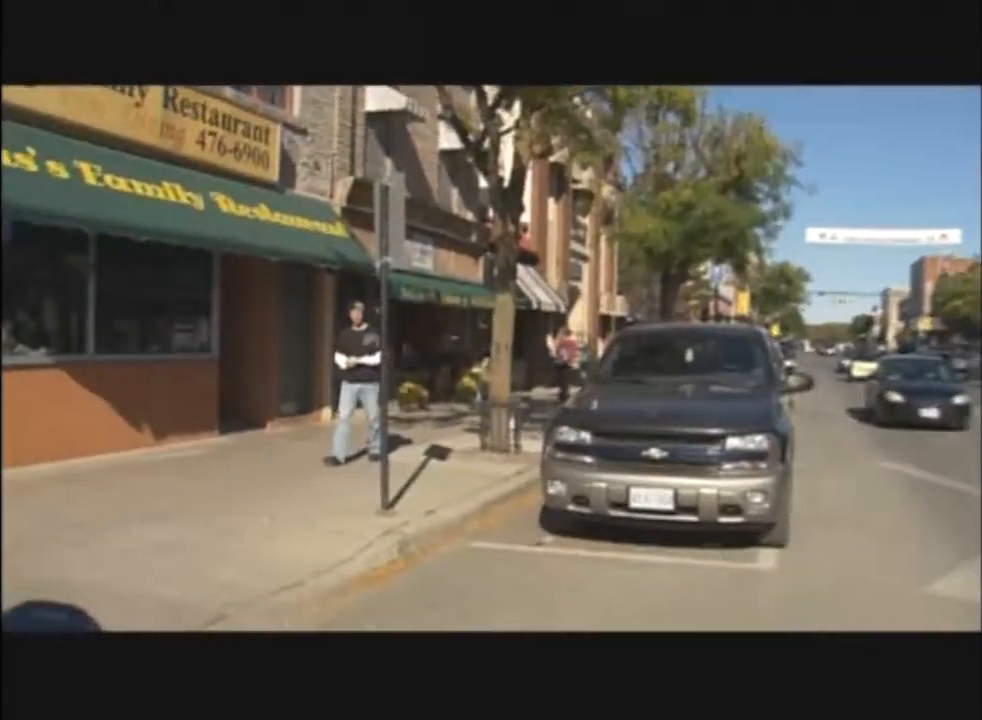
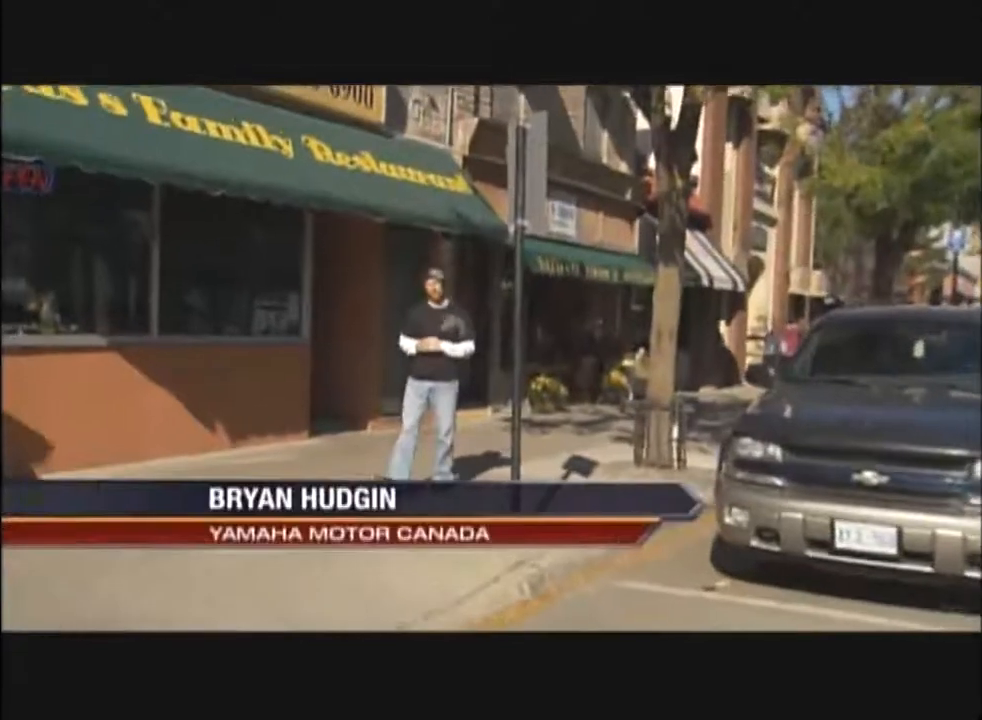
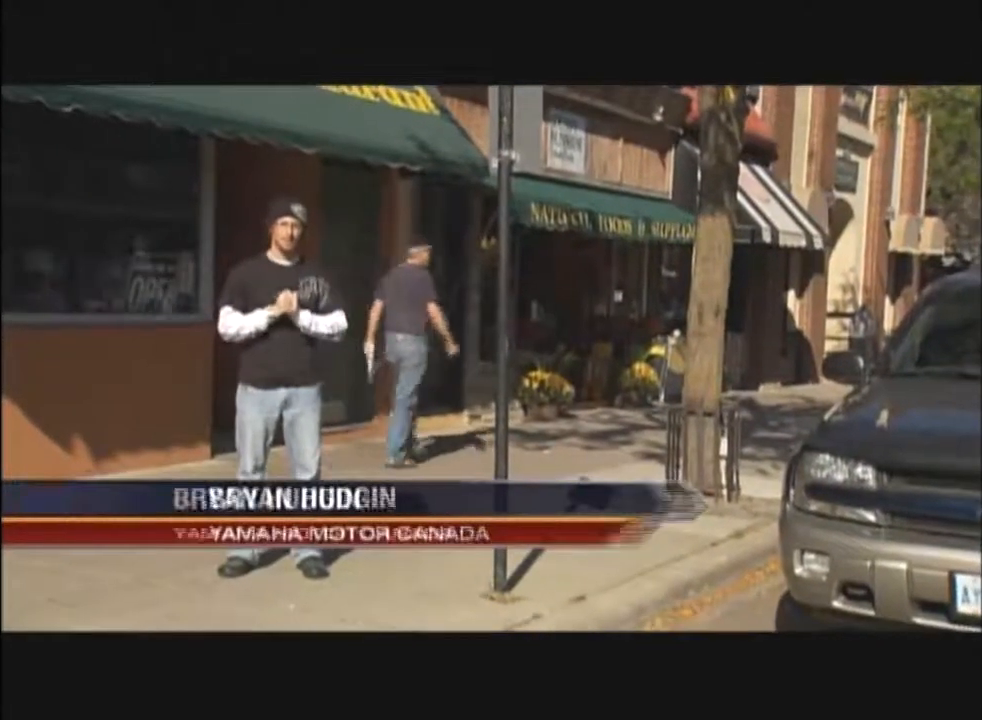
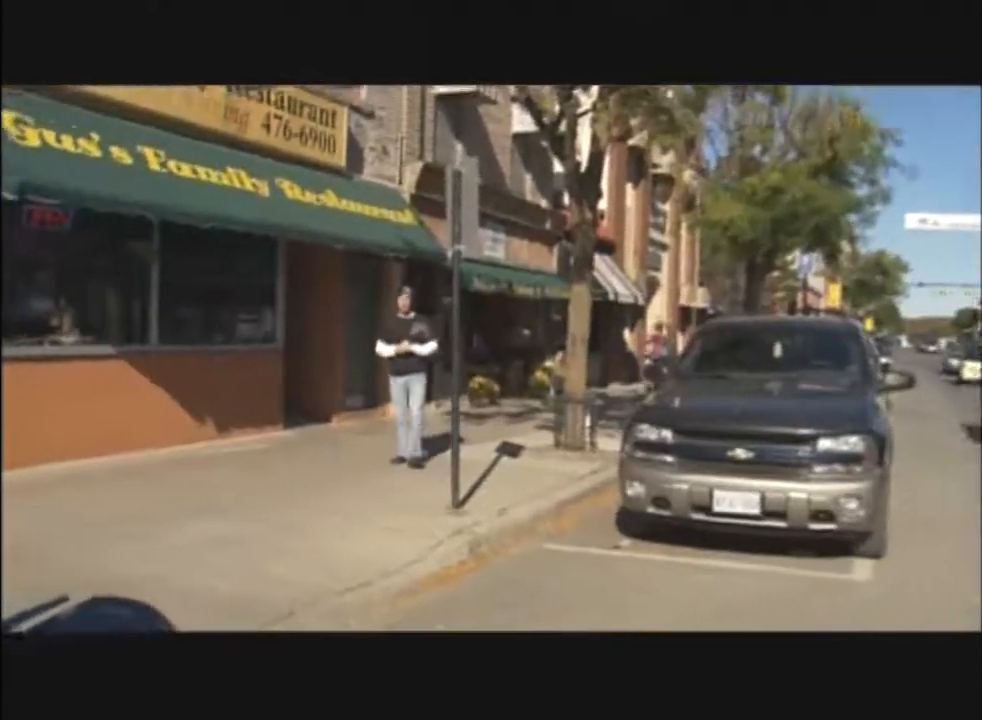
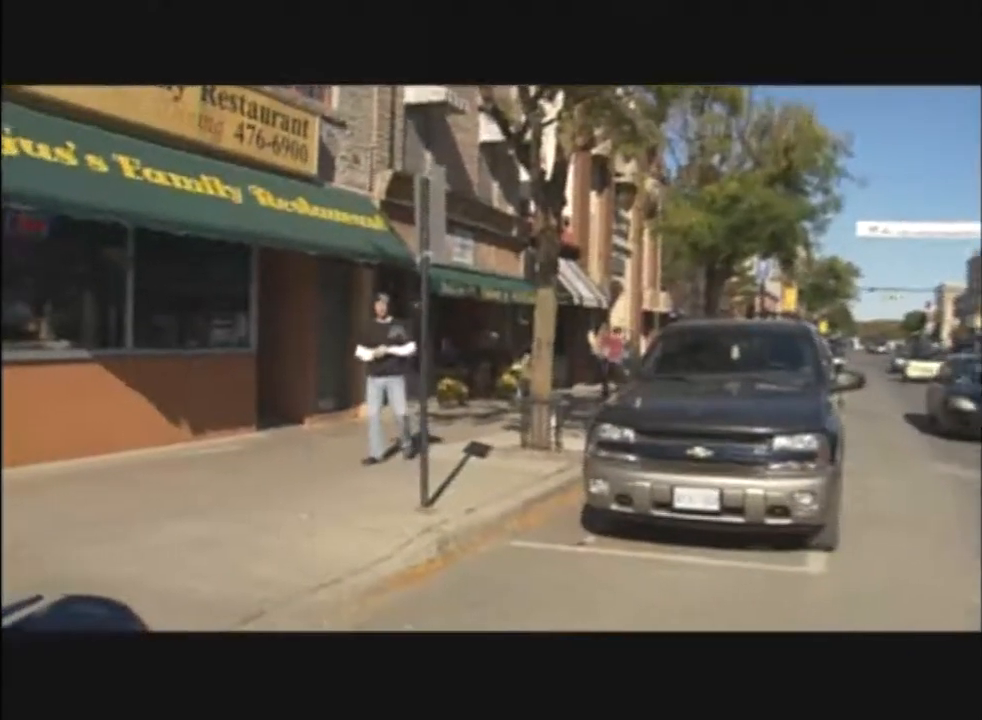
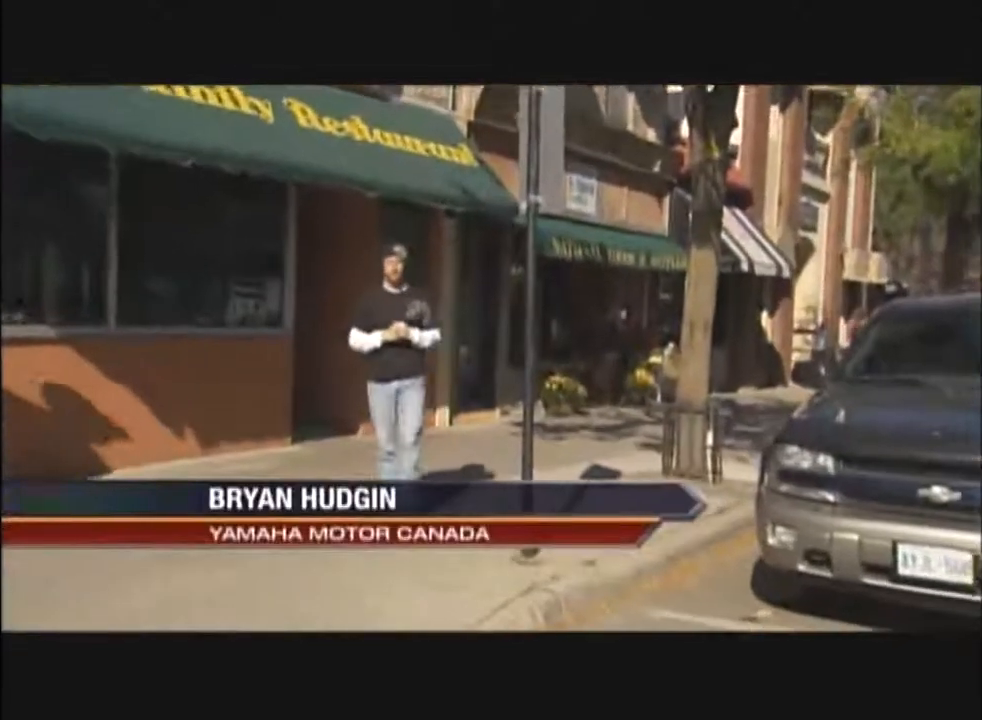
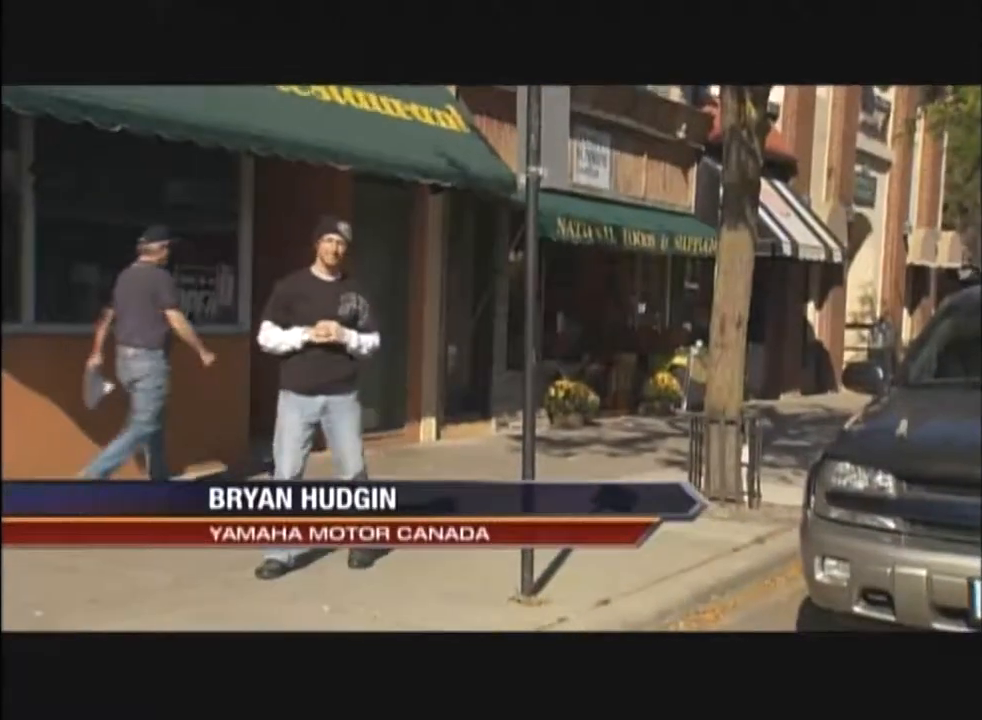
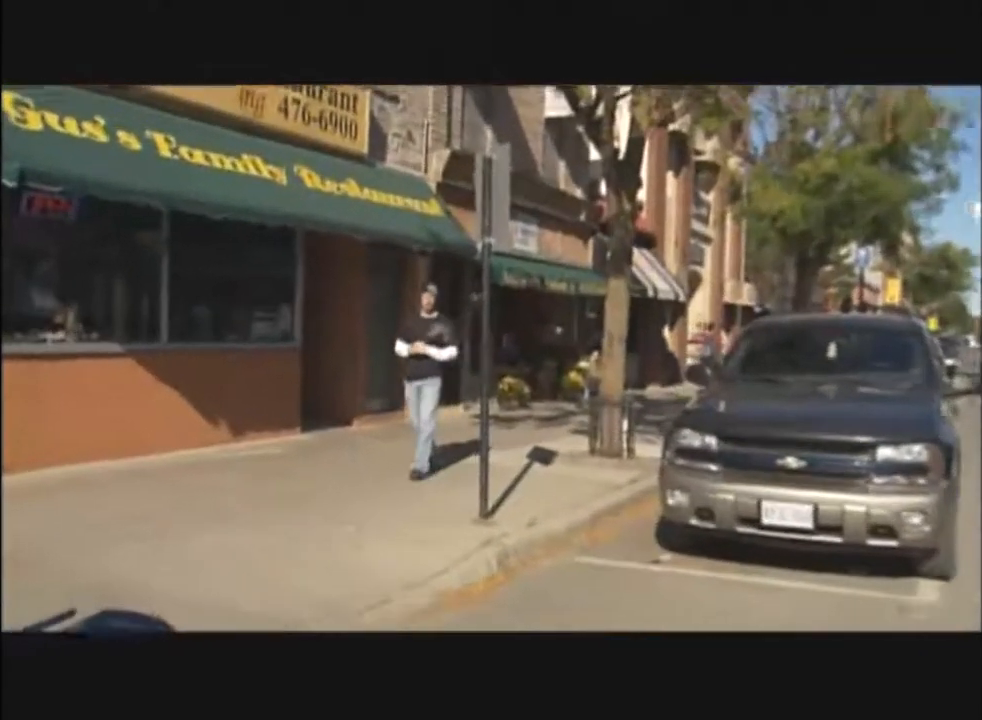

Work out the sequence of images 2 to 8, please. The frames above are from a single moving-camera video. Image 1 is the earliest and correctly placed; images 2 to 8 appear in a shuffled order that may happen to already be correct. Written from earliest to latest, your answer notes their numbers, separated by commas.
5, 4, 8, 2, 6, 7, 3
